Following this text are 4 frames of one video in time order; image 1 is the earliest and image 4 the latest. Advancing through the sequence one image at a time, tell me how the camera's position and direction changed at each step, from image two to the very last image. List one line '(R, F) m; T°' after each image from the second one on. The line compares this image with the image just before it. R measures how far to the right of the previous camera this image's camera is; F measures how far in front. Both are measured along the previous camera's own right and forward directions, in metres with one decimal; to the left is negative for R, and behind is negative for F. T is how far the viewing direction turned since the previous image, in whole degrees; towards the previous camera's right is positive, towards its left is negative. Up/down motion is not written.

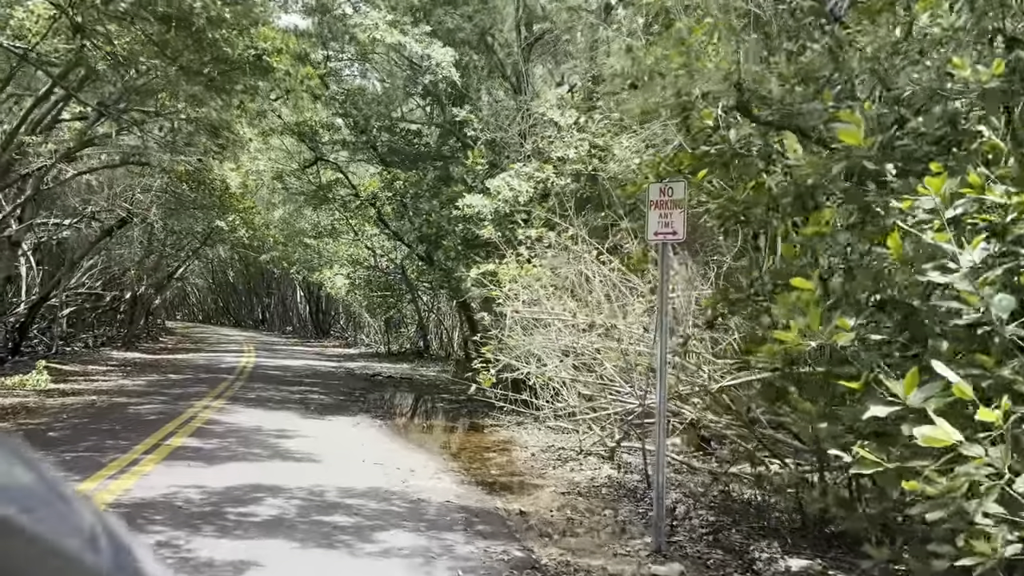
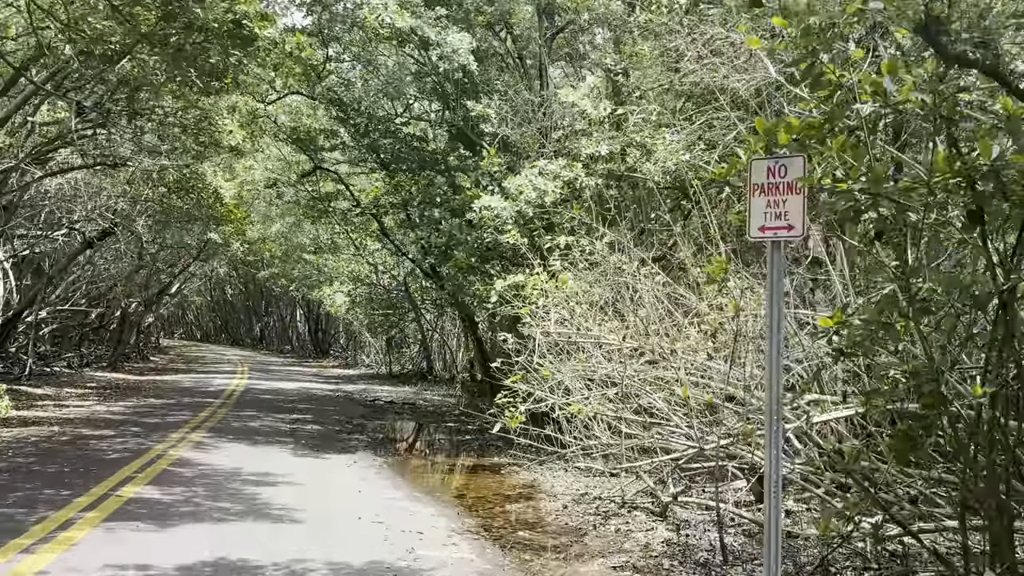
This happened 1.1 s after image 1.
(-0.3, +1.9) m; 0°
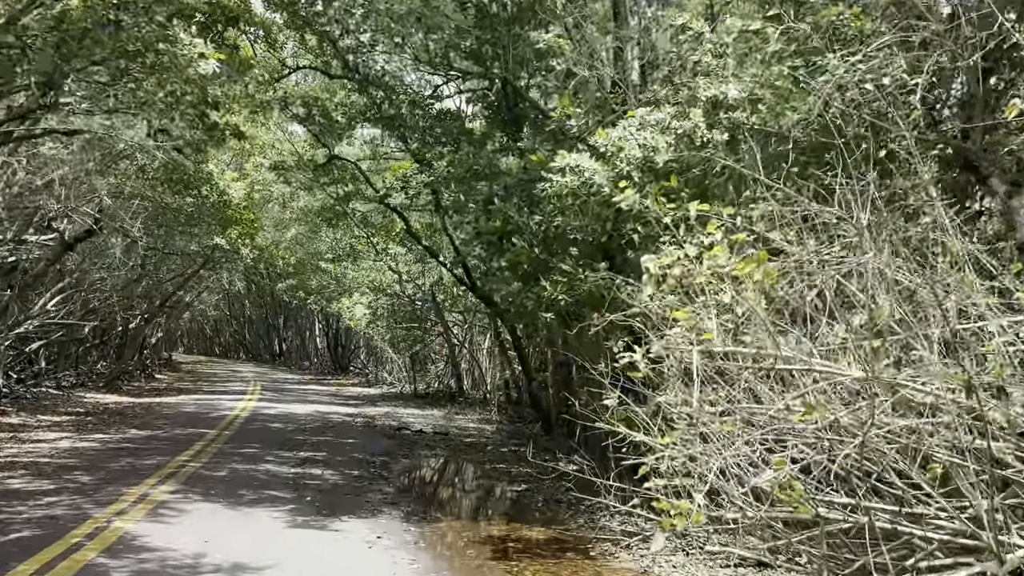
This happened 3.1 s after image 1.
(-0.7, +3.5) m; -1°
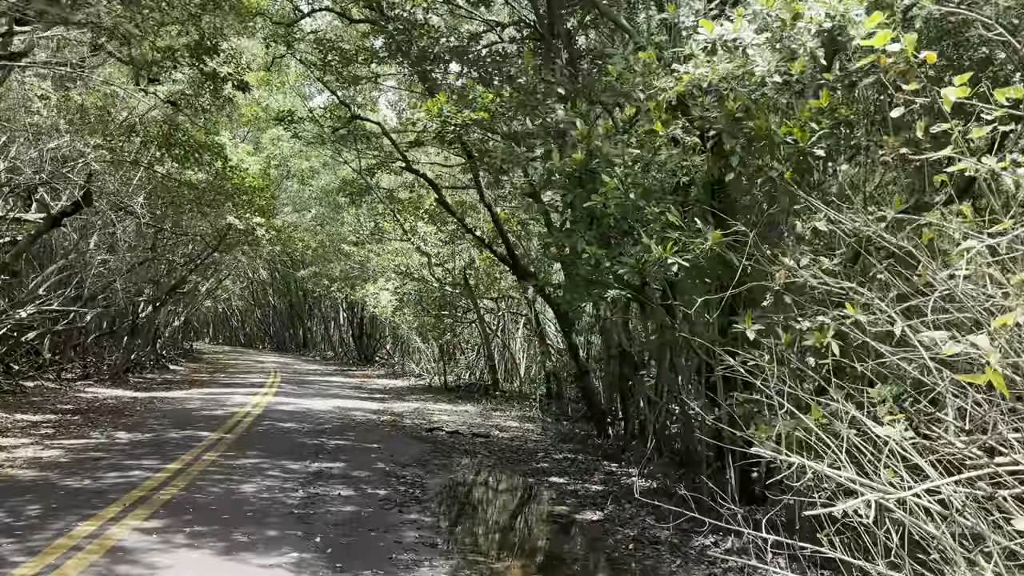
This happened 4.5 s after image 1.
(-0.5, +2.7) m; -2°
